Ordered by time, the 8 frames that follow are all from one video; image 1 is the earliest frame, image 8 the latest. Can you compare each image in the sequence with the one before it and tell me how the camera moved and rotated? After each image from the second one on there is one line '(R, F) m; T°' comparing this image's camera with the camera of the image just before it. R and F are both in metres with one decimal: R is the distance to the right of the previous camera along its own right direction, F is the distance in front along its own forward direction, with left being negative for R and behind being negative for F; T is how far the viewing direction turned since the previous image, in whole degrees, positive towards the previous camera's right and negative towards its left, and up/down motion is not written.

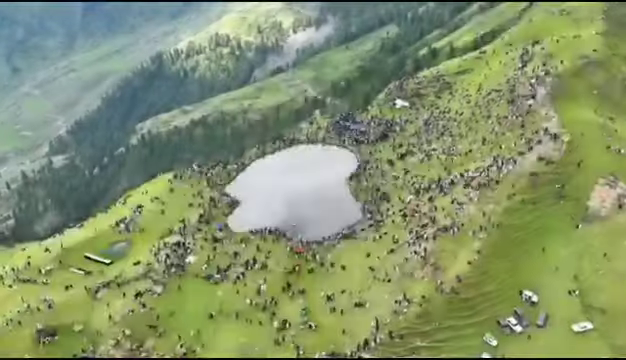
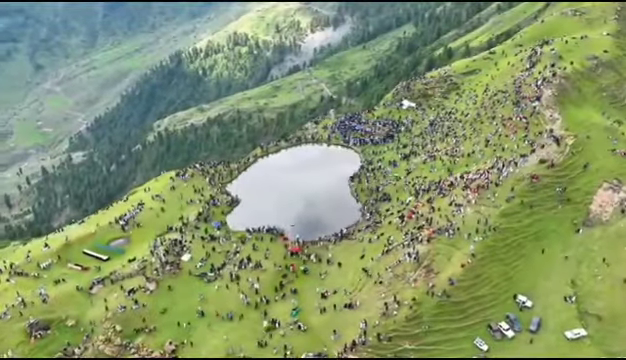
(+5.3, +0.3) m; -2°
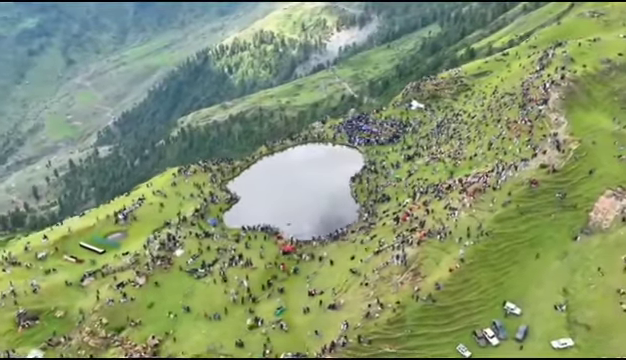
(+7.8, +0.4) m; -3°
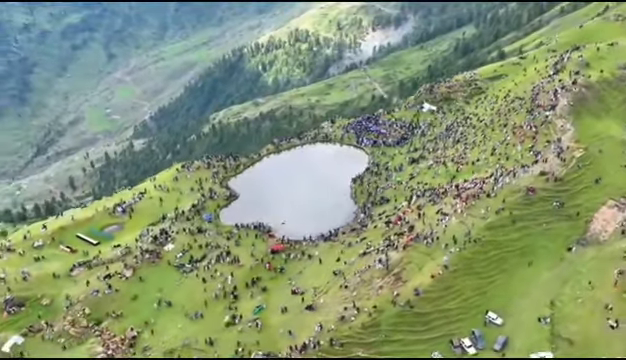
(+10.6, +0.7) m; -4°
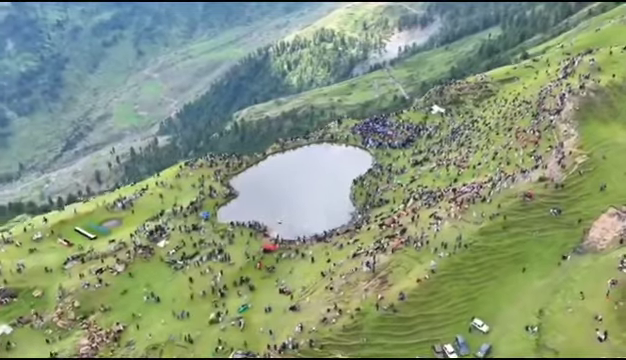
(+7.7, +0.4) m; -3°
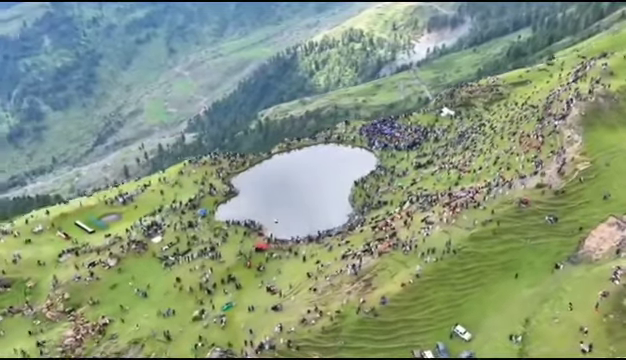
(+8.6, +0.4) m; -3°
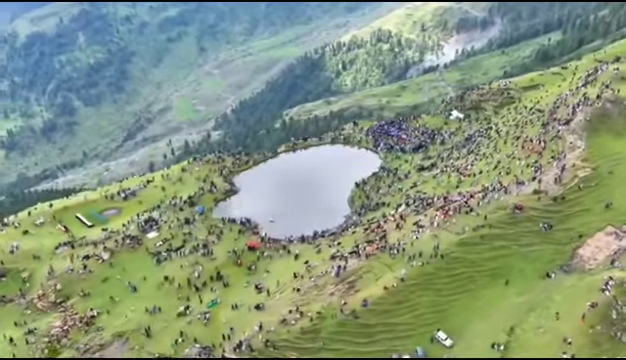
(+8.4, +0.3) m; -3°
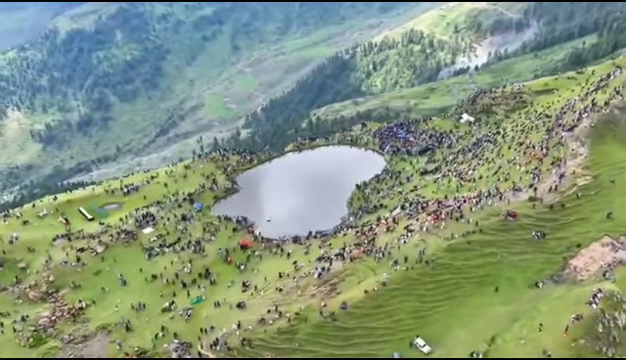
(+9.3, +0.5) m; -3°
